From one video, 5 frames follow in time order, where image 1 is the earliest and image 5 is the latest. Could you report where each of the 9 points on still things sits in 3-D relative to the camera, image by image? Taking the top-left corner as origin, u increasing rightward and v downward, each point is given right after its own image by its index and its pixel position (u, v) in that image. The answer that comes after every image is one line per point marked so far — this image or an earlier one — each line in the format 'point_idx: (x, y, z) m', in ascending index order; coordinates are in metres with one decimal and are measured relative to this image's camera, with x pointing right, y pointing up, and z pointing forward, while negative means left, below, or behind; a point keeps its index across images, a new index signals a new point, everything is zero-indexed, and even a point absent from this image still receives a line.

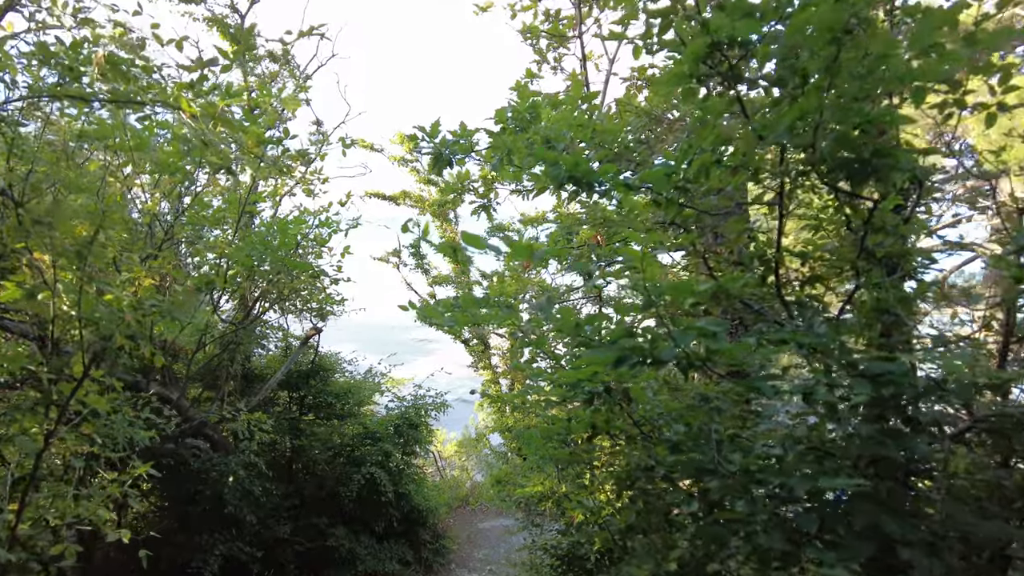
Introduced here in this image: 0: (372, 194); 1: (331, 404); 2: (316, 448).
0: (-1.6, +1.1, +7.0) m
1: (-1.5, -1.0, +5.2) m
2: (-1.6, -1.3, +5.0) m
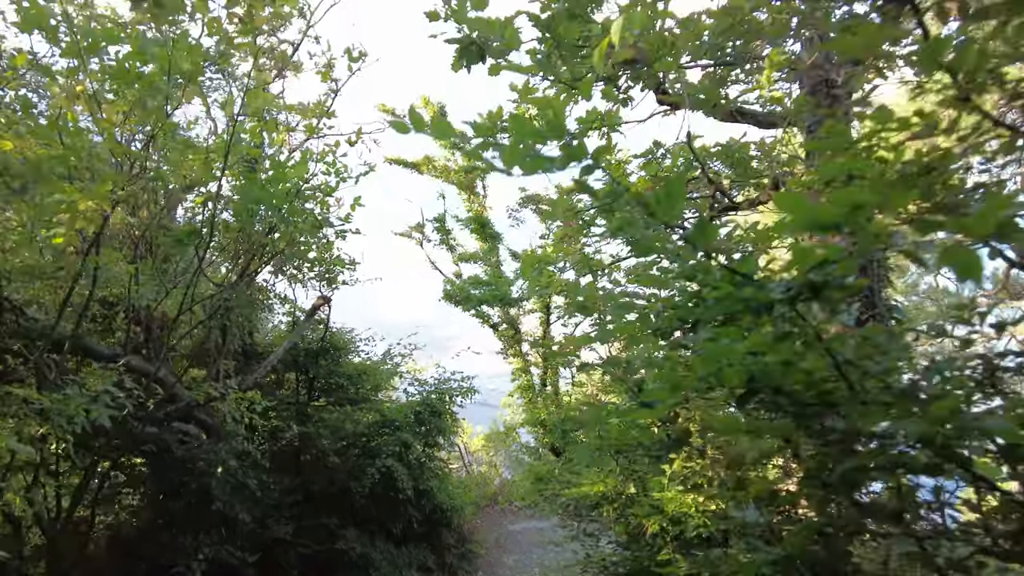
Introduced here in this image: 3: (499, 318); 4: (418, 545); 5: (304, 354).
0: (-1.2, +1.3, +6.3) m
1: (-1.2, -0.7, +4.6) m
2: (-1.3, -1.0, +4.3) m
3: (-0.2, -0.4, +7.6) m
4: (-0.7, -1.9, +4.7) m
5: (-1.5, -0.5, +4.4) m
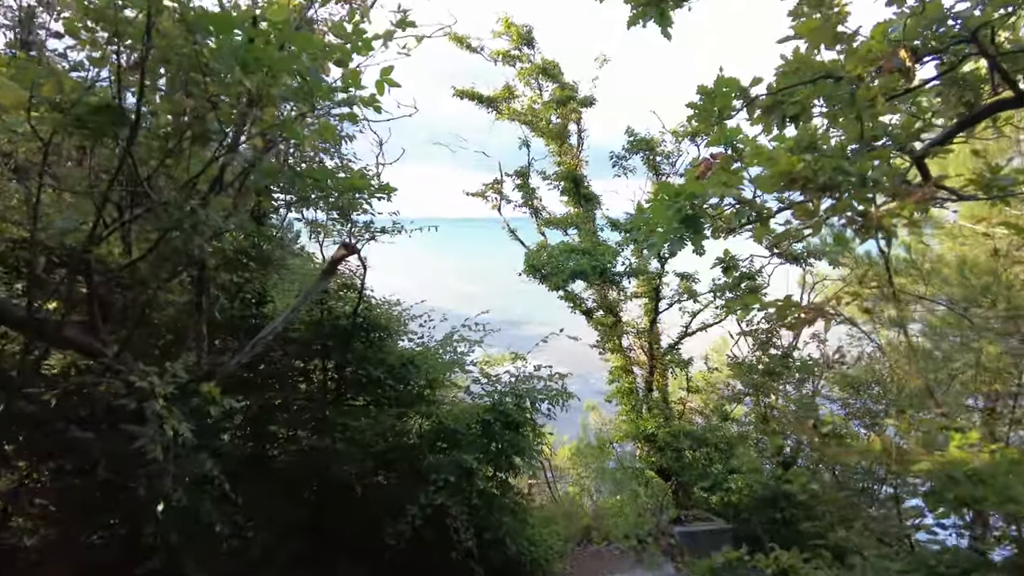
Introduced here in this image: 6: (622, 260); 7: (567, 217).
0: (-0.4, +1.6, +5.0) m
1: (-0.7, -0.5, +3.2) m
2: (-0.8, -0.8, +3.0) m
3: (+0.8, -0.1, +6.1) m
4: (-0.2, -1.7, +3.3) m
5: (-0.9, -0.2, +3.1) m
6: (+0.9, +0.2, +5.2) m
7: (+0.5, +0.6, +5.4) m
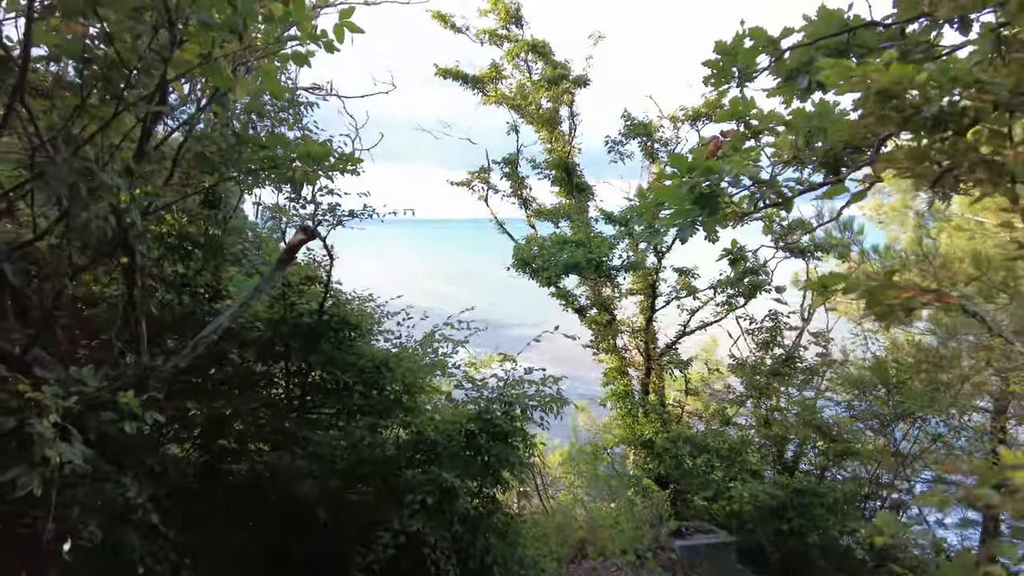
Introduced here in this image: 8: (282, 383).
0: (-0.5, +1.6, +4.6) m
1: (-0.7, -0.5, +2.8) m
2: (-0.8, -0.8, +2.6) m
3: (+0.7, -0.1, +5.8) m
4: (-0.2, -1.7, +2.9) m
5: (-1.0, -0.2, +2.7) m
6: (+0.8, +0.3, +4.8) m
7: (+0.4, +0.6, +5.1) m
8: (-1.0, -0.4, +2.7) m
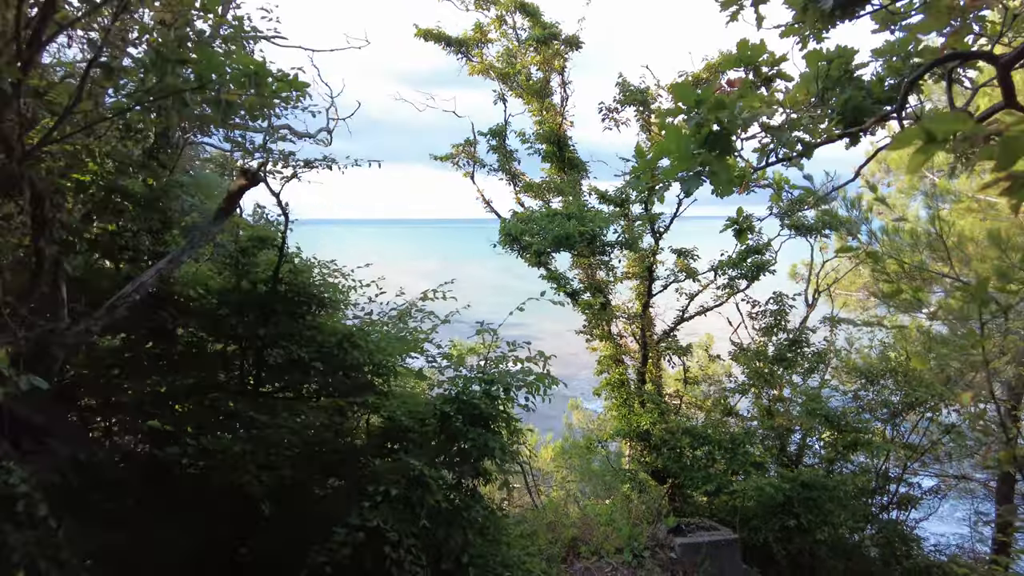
0: (-0.6, +1.7, +4.3) m
1: (-0.8, -0.3, +2.5) m
2: (-0.9, -0.6, +2.3) m
3: (+0.6, 0.0, +5.4) m
4: (-0.3, -1.5, +2.6) m
5: (-1.0, -0.1, +2.4) m
6: (+0.7, +0.4, +4.5) m
7: (+0.3, +0.8, +4.7) m
8: (-1.1, -0.3, +2.4) m
